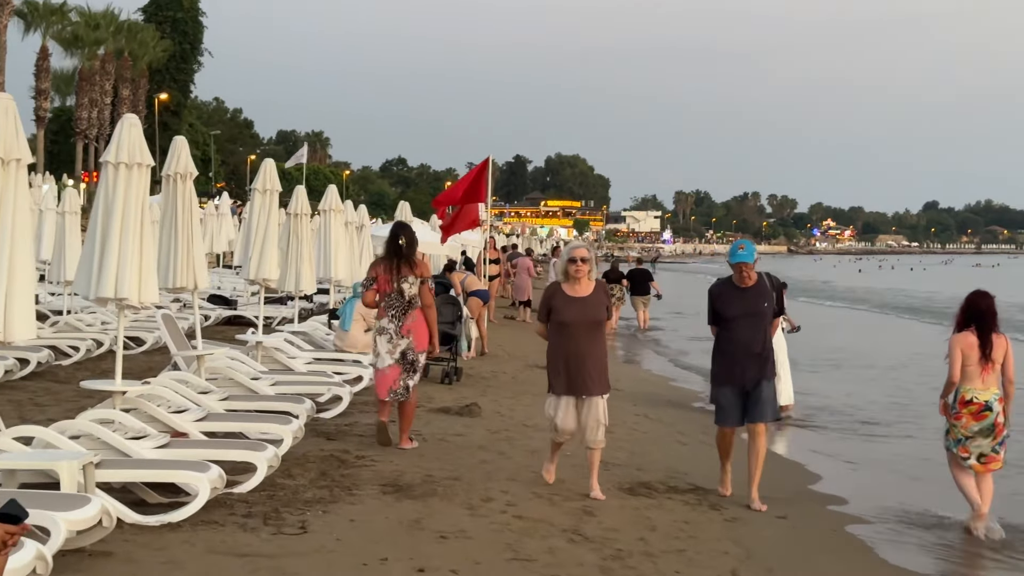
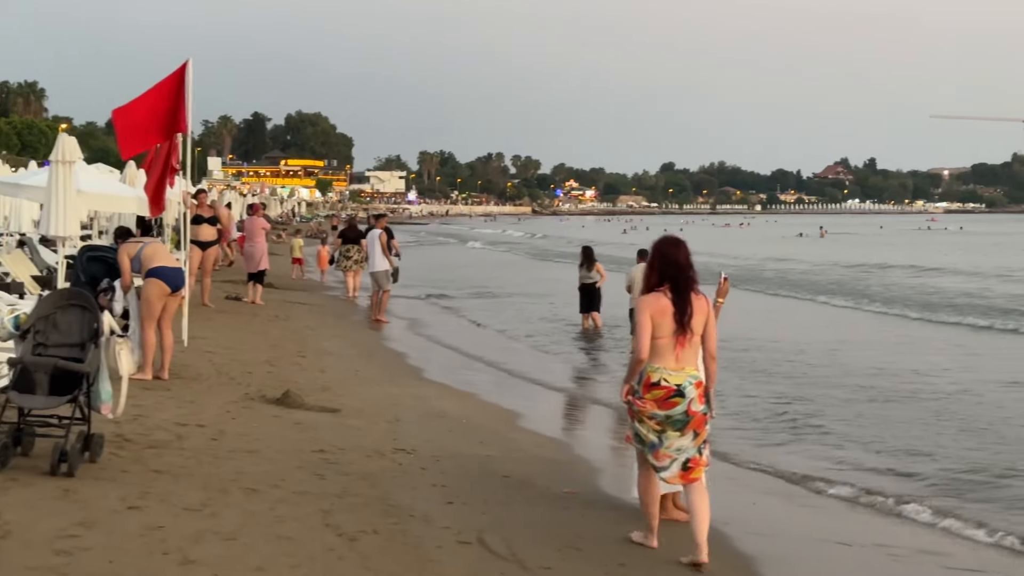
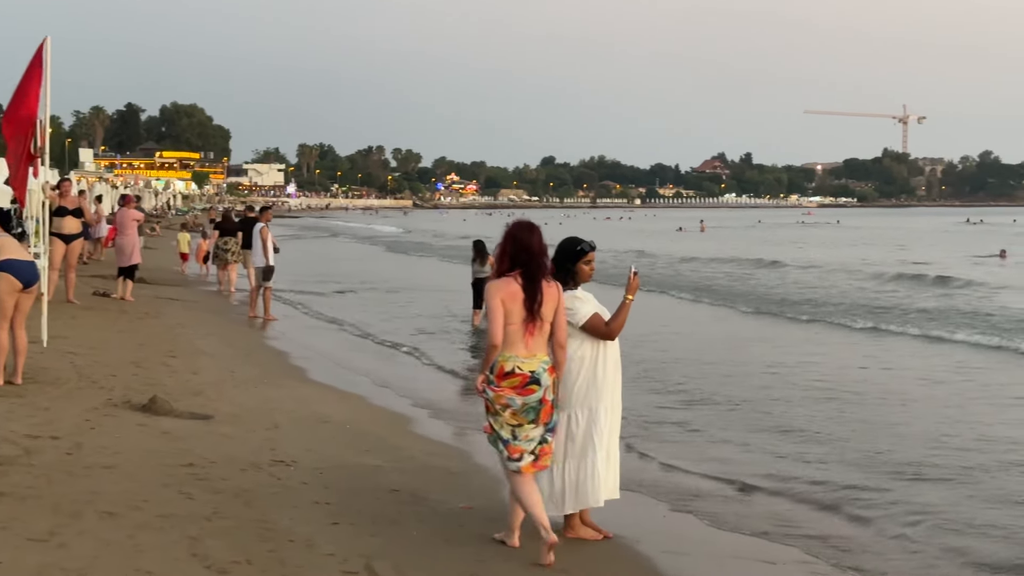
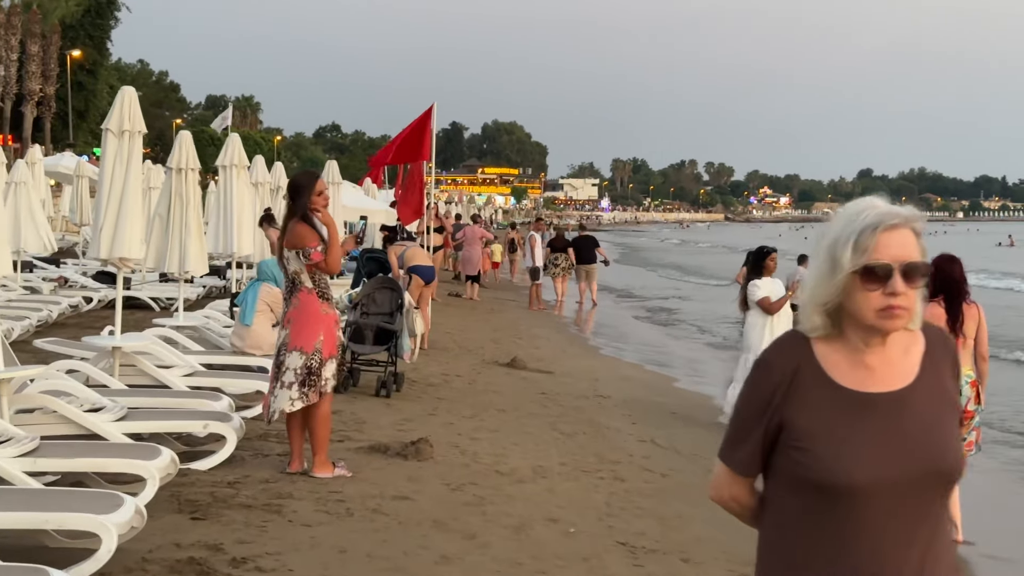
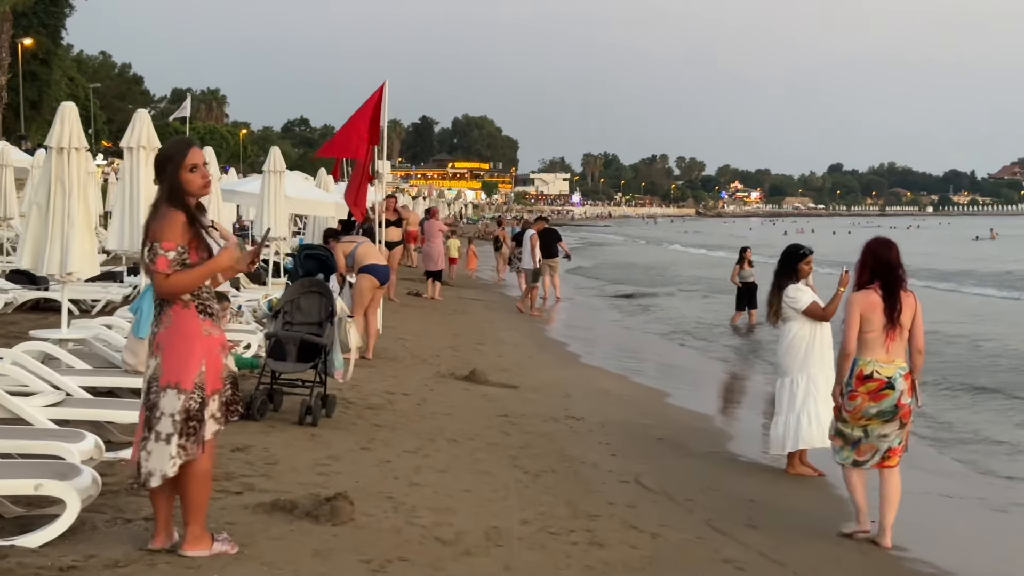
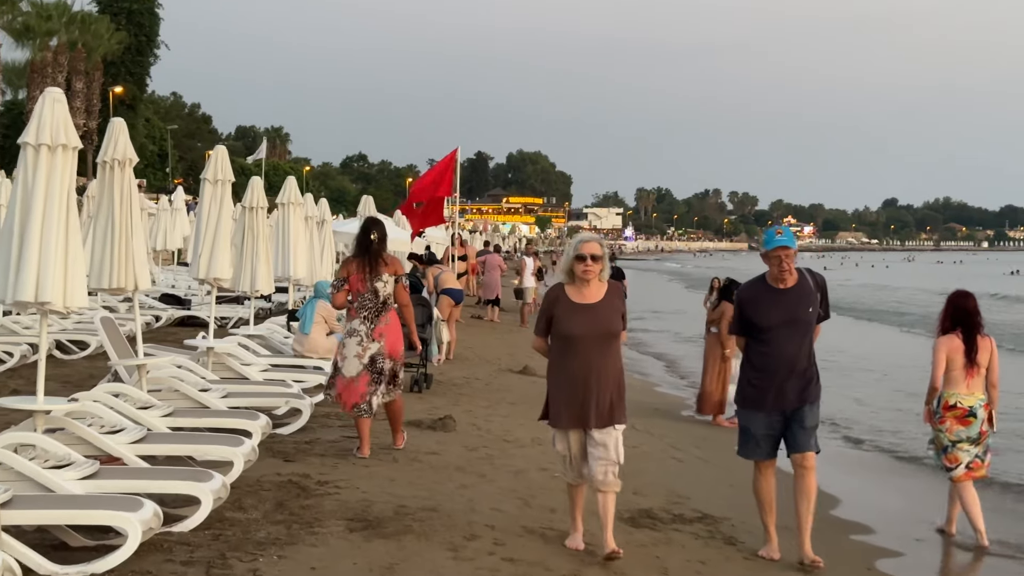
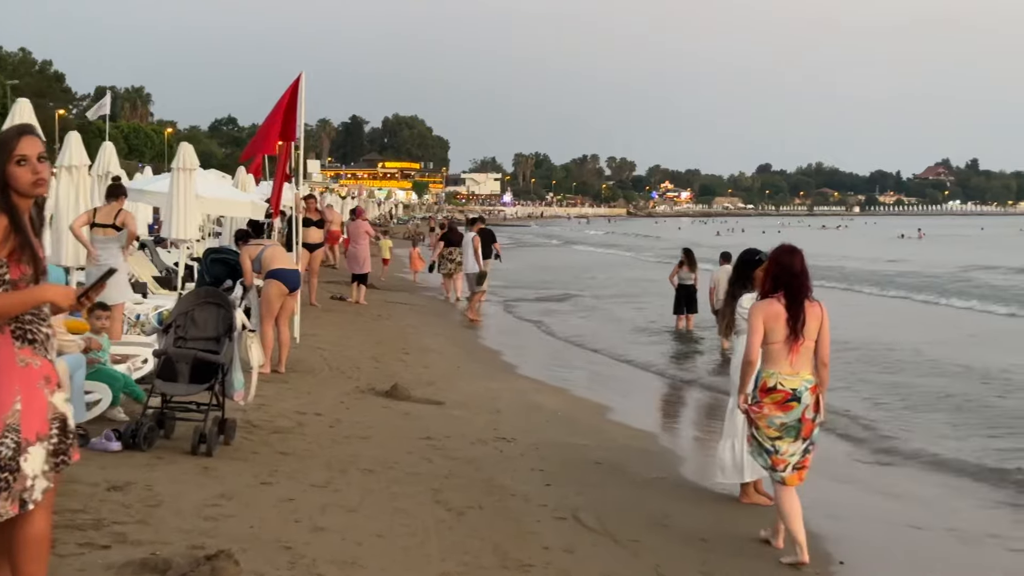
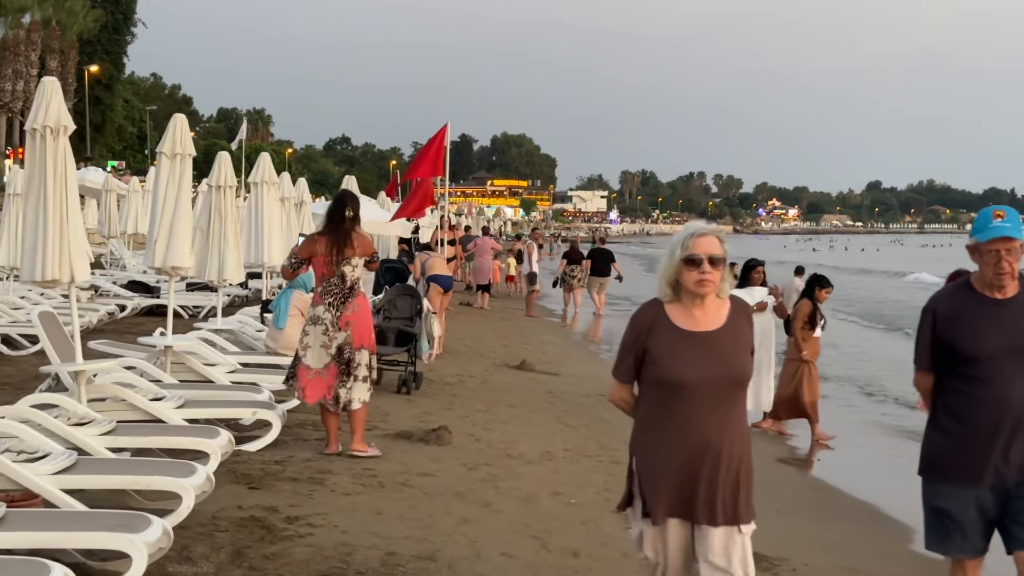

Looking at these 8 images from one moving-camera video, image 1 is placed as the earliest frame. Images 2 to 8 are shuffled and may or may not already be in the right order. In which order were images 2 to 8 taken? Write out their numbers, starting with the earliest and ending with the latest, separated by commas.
6, 8, 4, 5, 7, 2, 3
